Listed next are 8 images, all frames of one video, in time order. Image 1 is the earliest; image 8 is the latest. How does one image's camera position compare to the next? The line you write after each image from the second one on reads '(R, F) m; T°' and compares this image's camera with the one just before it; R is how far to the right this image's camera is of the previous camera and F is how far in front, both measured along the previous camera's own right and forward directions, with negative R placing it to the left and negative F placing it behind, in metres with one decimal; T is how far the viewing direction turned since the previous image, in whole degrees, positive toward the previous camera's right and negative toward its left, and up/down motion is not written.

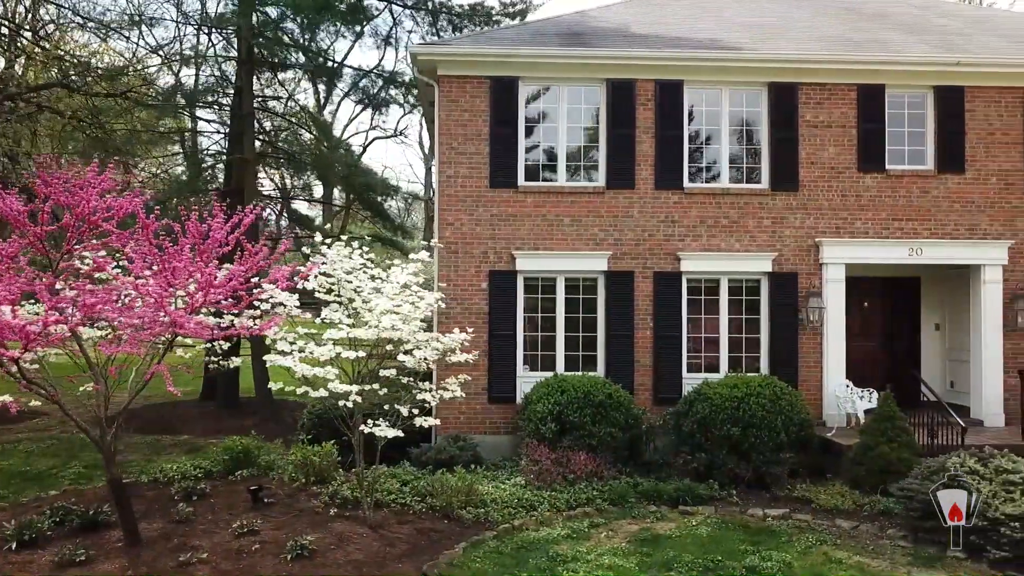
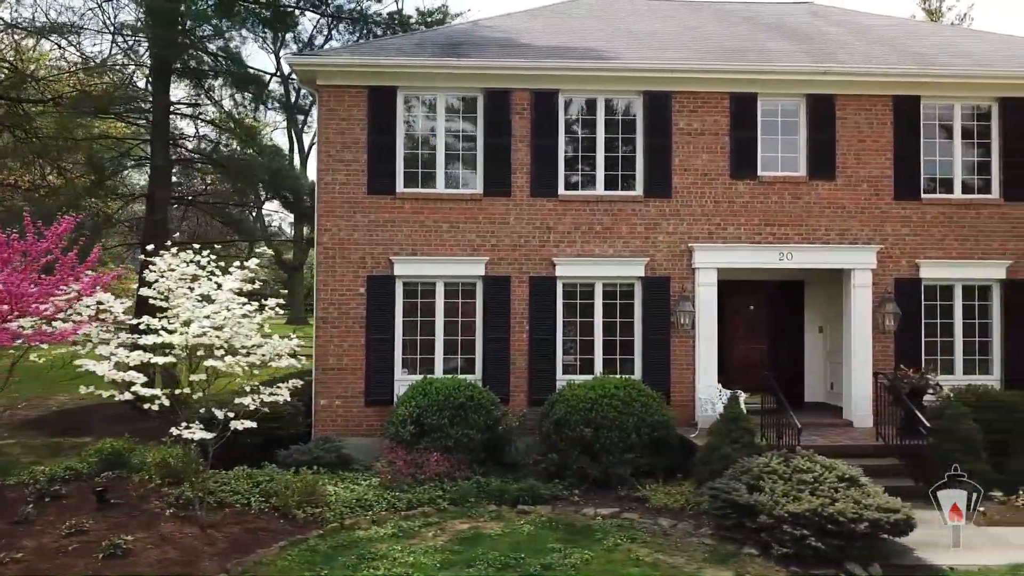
(+1.9, -0.3) m; 0°
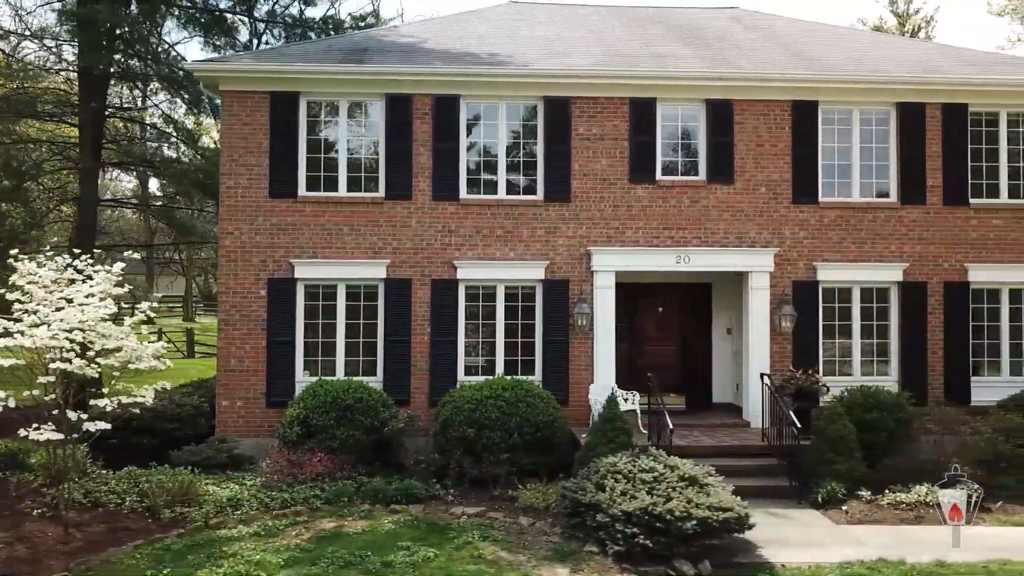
(+1.6, -0.2) m; 0°
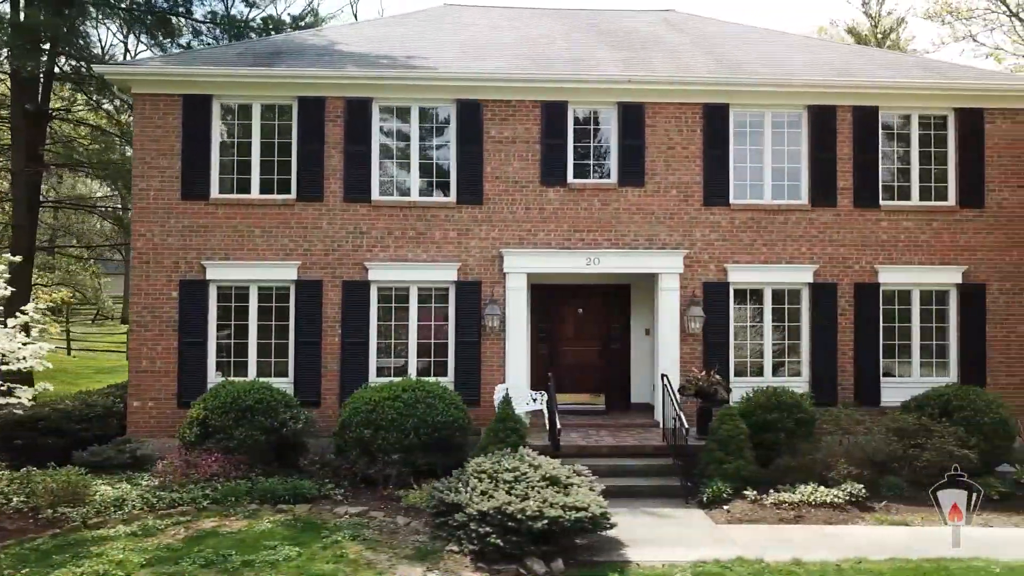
(+1.4, -0.1) m; 0°
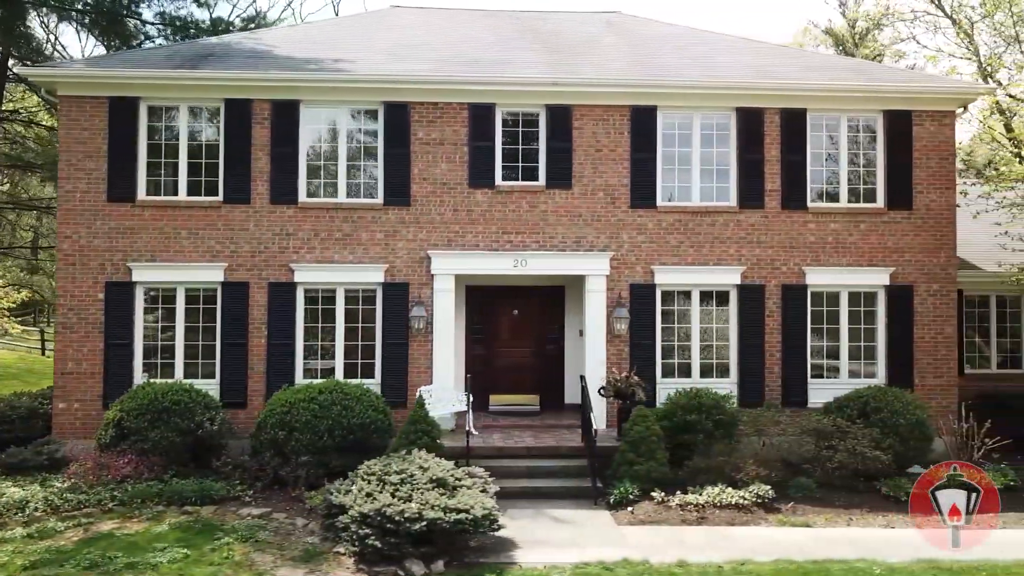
(+1.2, 0.0) m; 0°
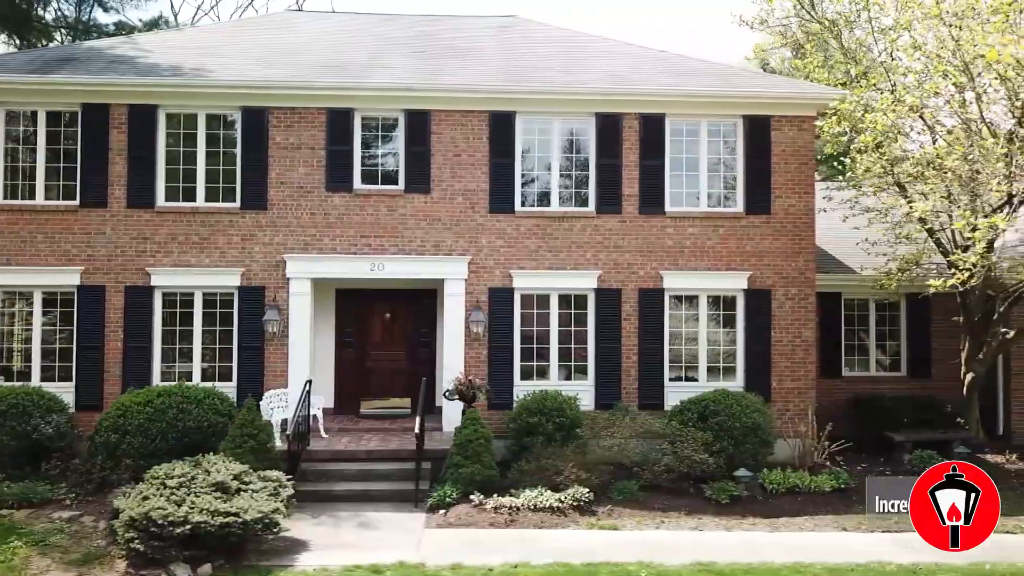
(+2.4, -0.1) m; 0°
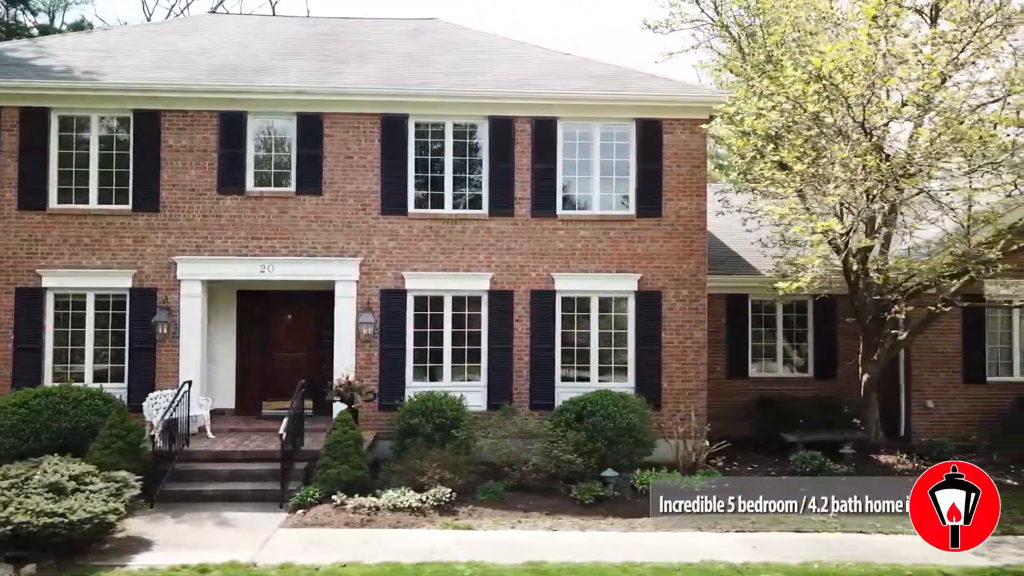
(+1.8, -0.1) m; 0°
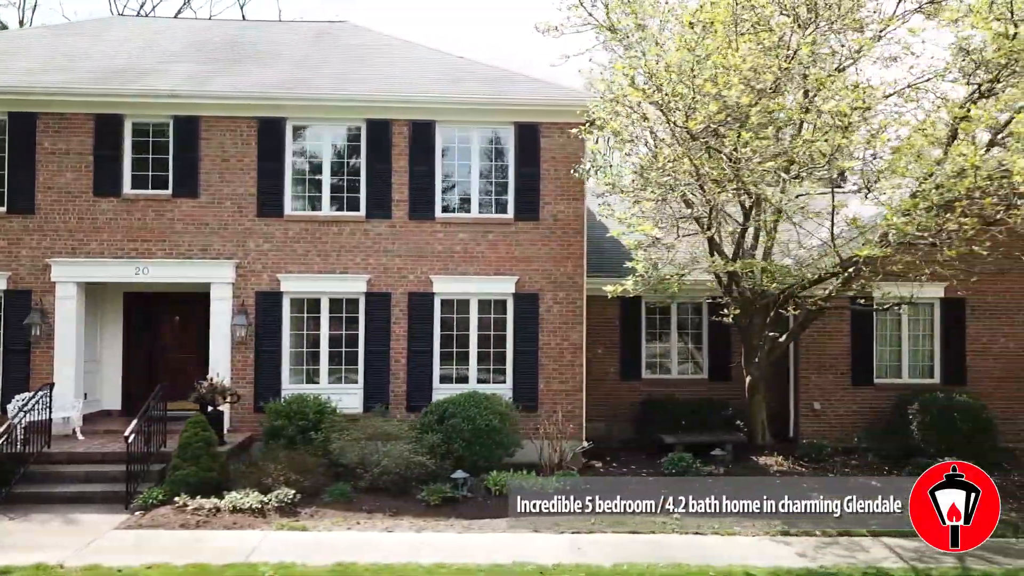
(+2.1, -0.1) m; 0°
